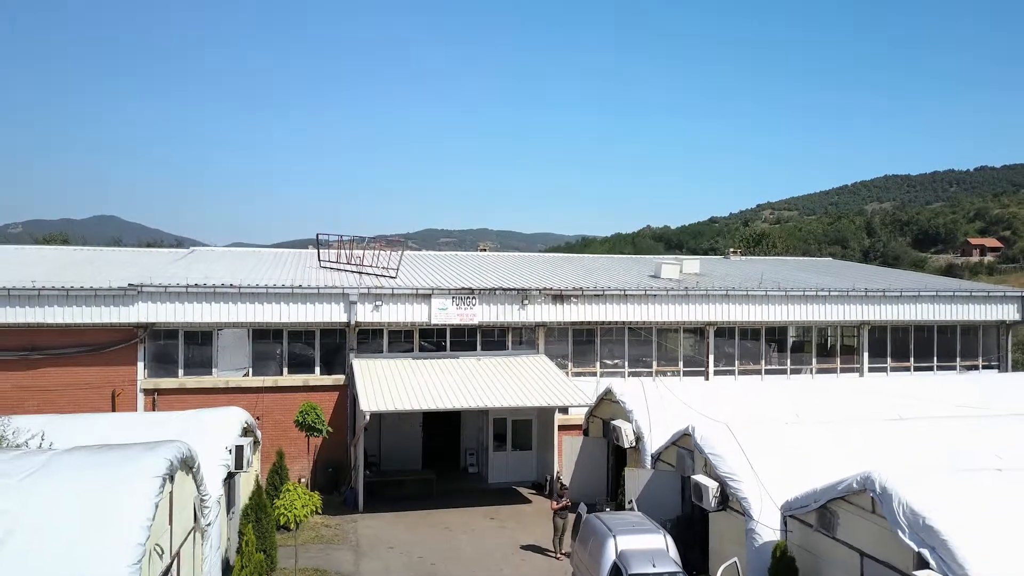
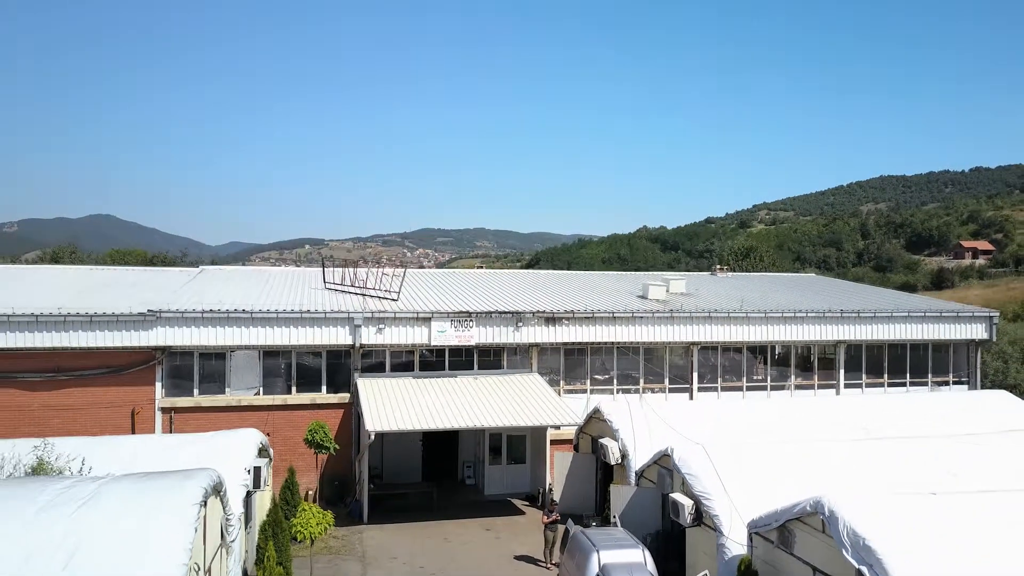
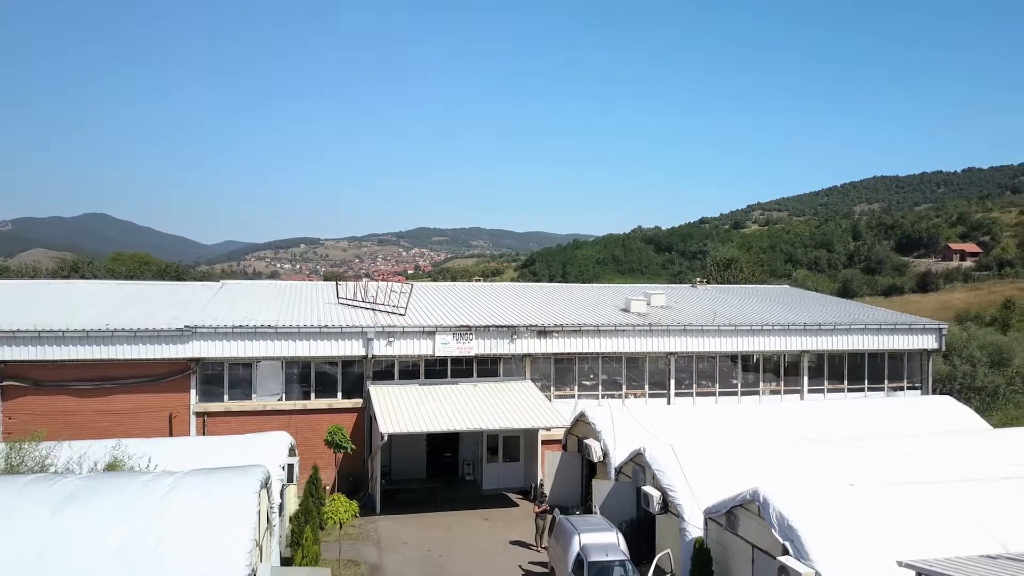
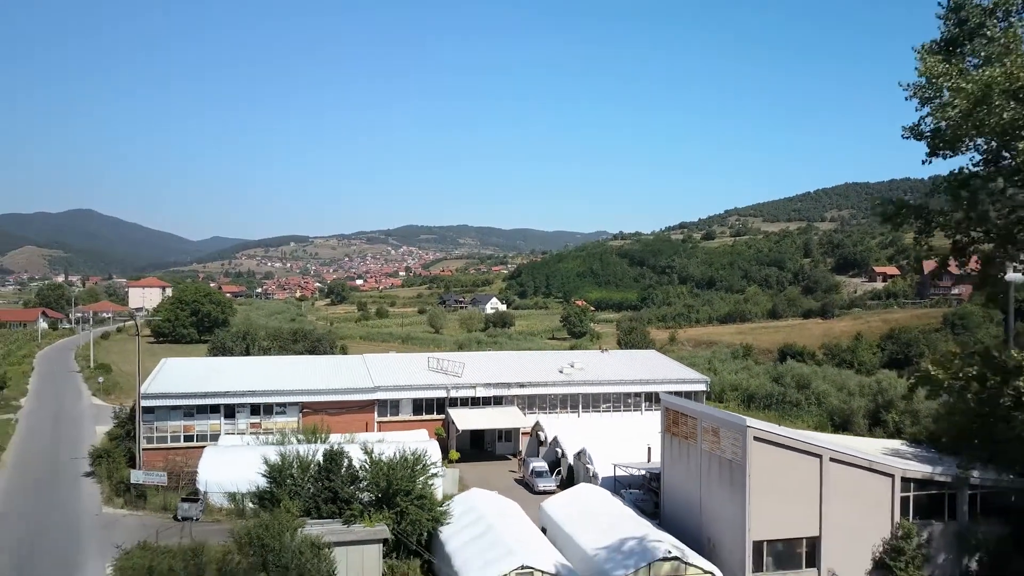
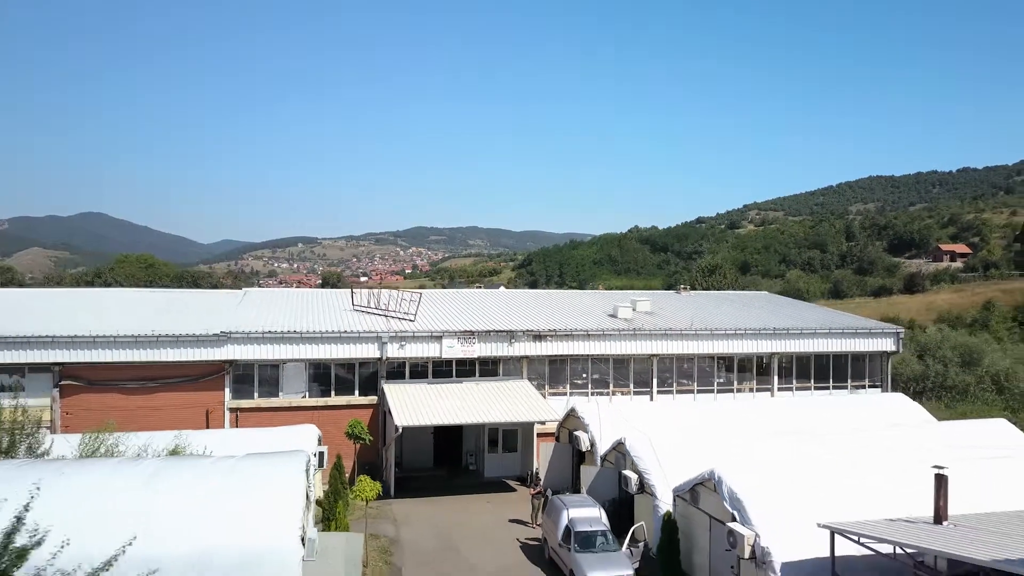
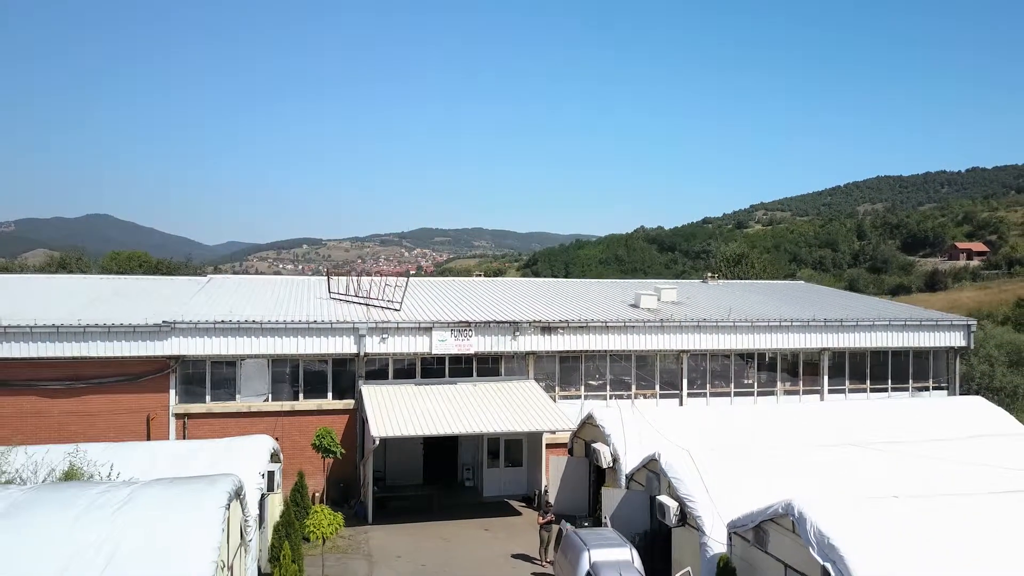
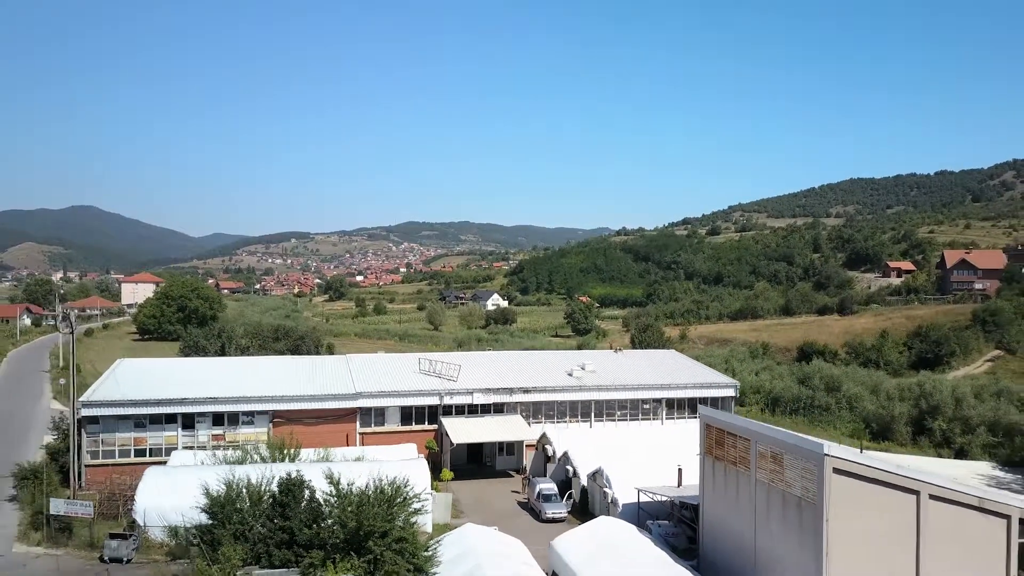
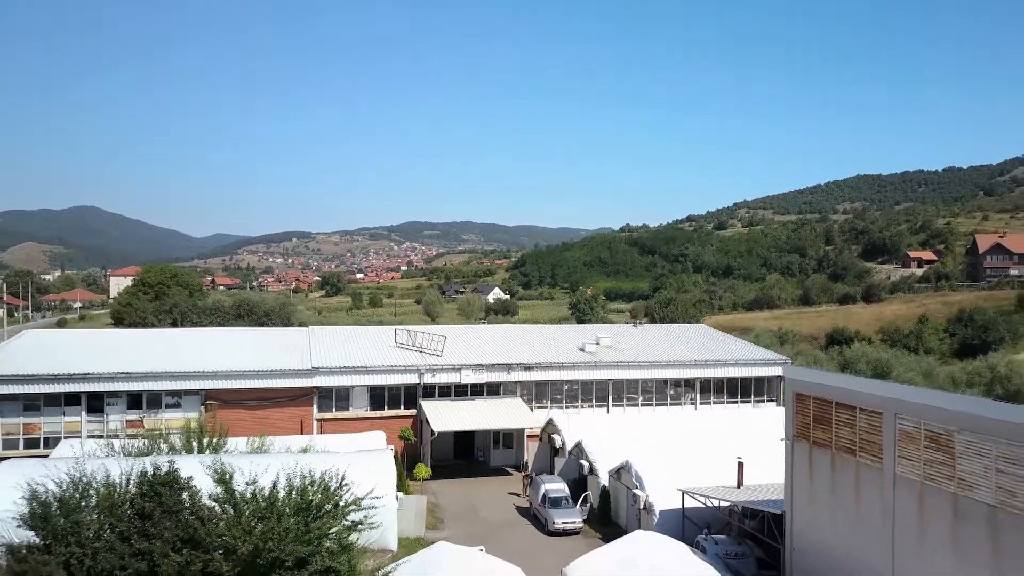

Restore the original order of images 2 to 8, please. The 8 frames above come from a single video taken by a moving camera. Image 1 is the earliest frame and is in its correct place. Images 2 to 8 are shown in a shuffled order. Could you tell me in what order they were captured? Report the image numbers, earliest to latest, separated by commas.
2, 6, 3, 5, 8, 7, 4
